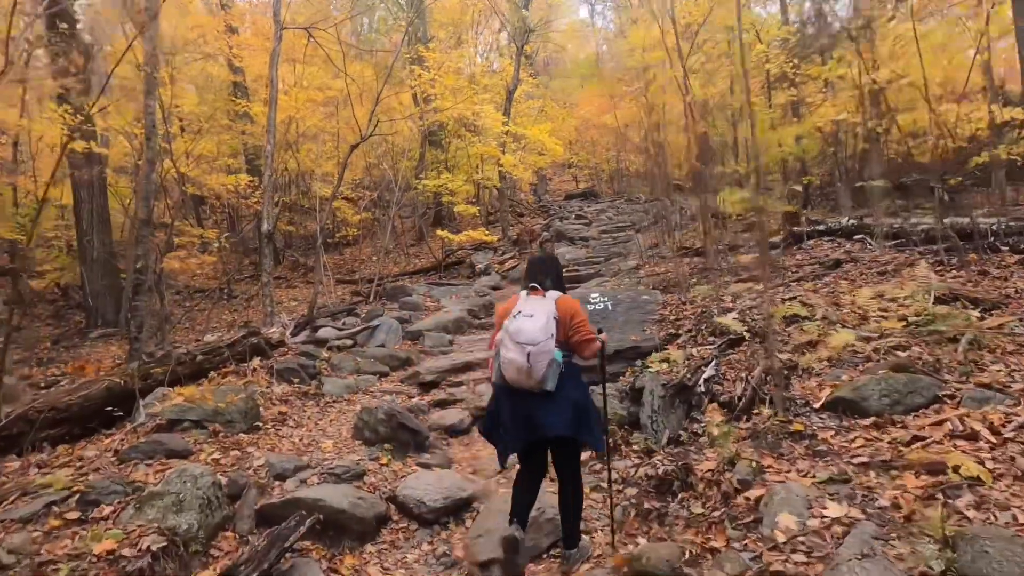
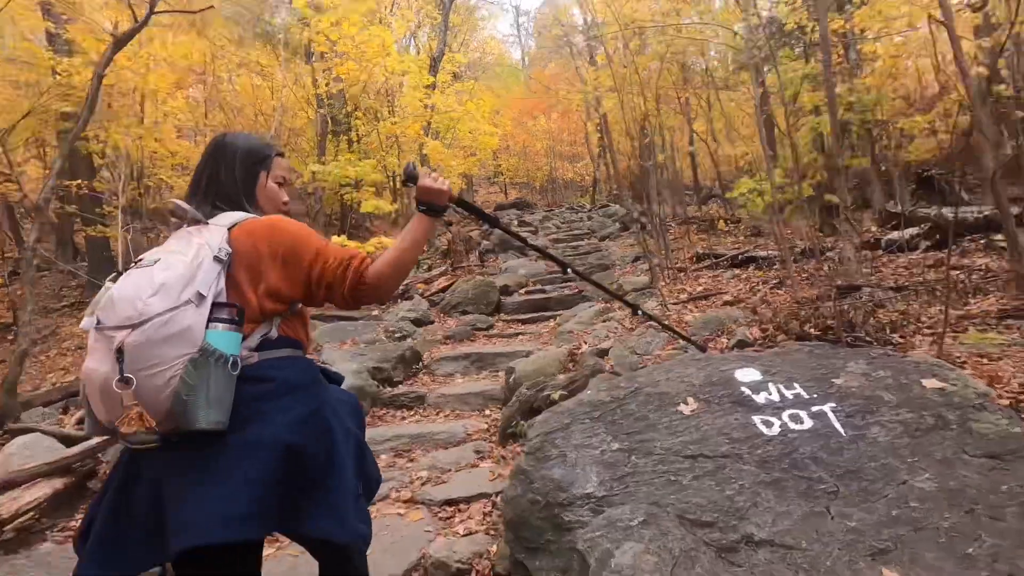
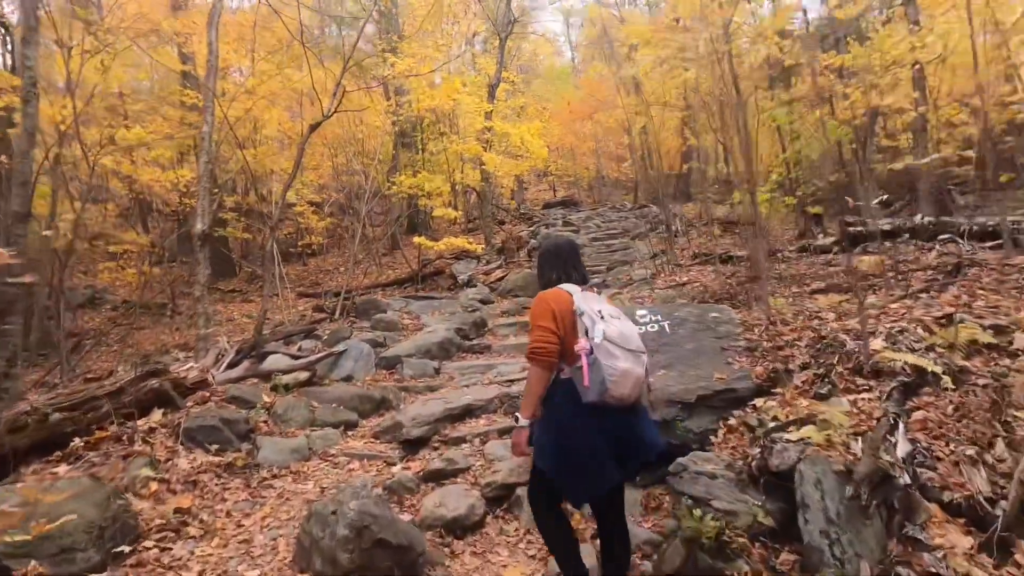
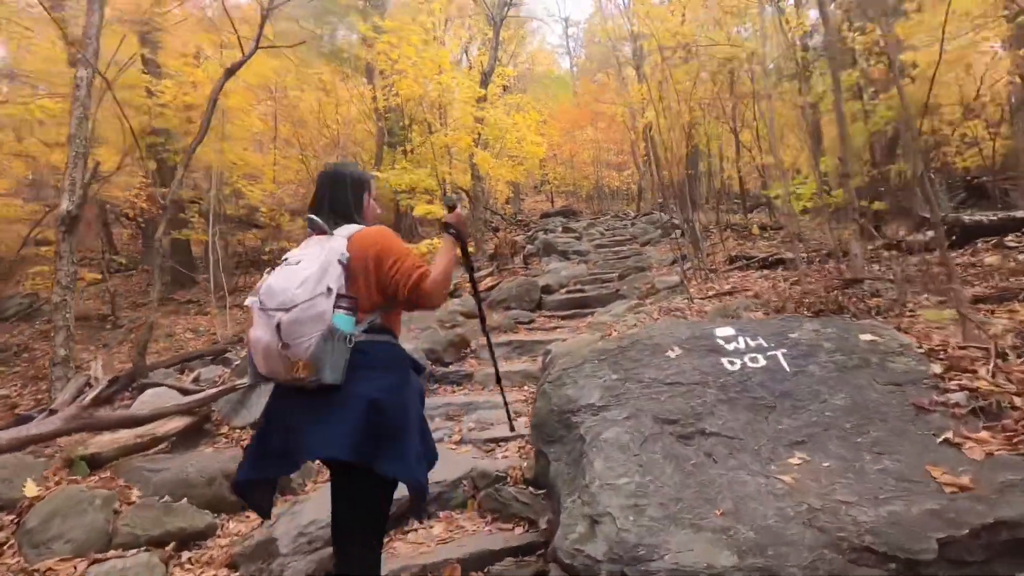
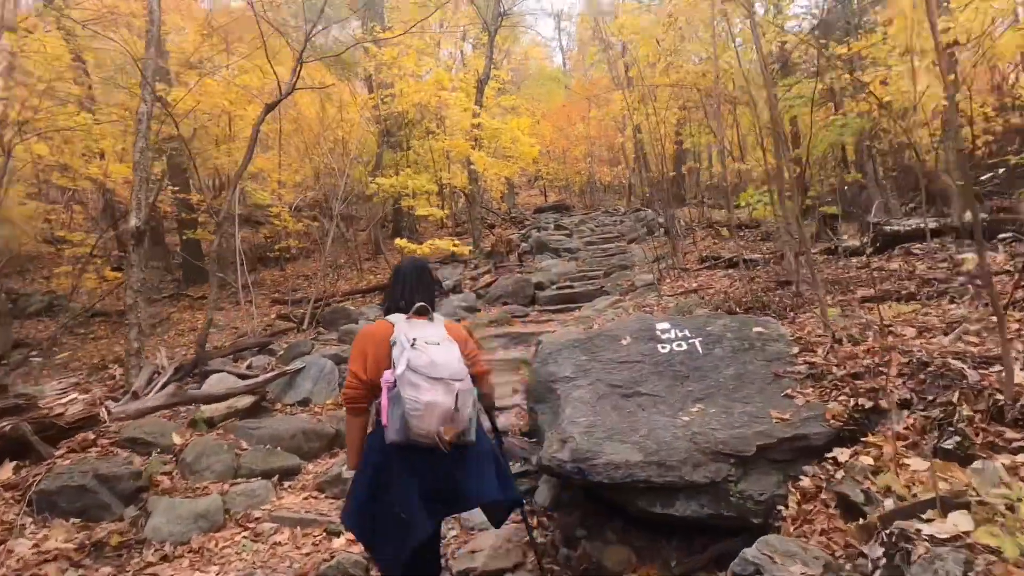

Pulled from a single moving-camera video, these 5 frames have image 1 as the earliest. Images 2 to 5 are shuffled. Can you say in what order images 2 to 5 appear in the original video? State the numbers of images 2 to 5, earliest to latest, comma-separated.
3, 5, 4, 2
